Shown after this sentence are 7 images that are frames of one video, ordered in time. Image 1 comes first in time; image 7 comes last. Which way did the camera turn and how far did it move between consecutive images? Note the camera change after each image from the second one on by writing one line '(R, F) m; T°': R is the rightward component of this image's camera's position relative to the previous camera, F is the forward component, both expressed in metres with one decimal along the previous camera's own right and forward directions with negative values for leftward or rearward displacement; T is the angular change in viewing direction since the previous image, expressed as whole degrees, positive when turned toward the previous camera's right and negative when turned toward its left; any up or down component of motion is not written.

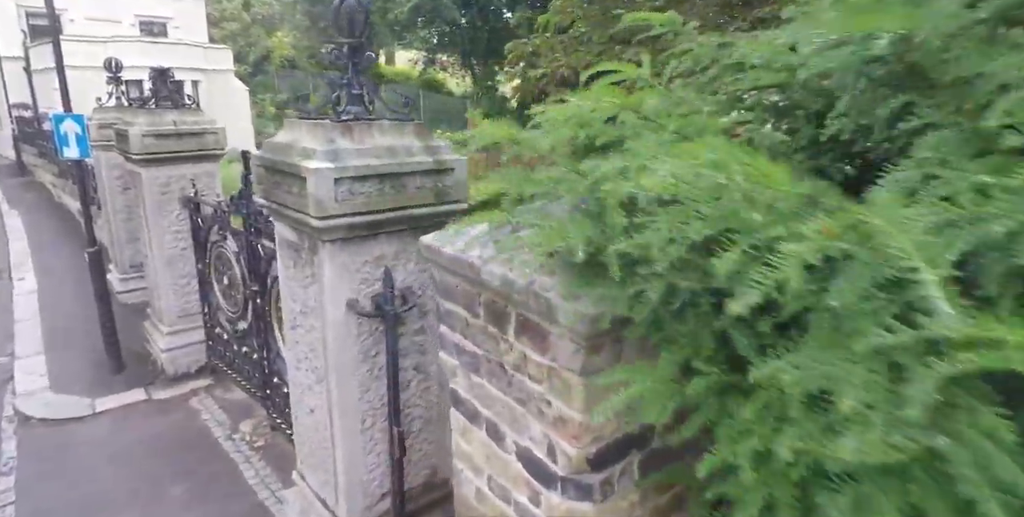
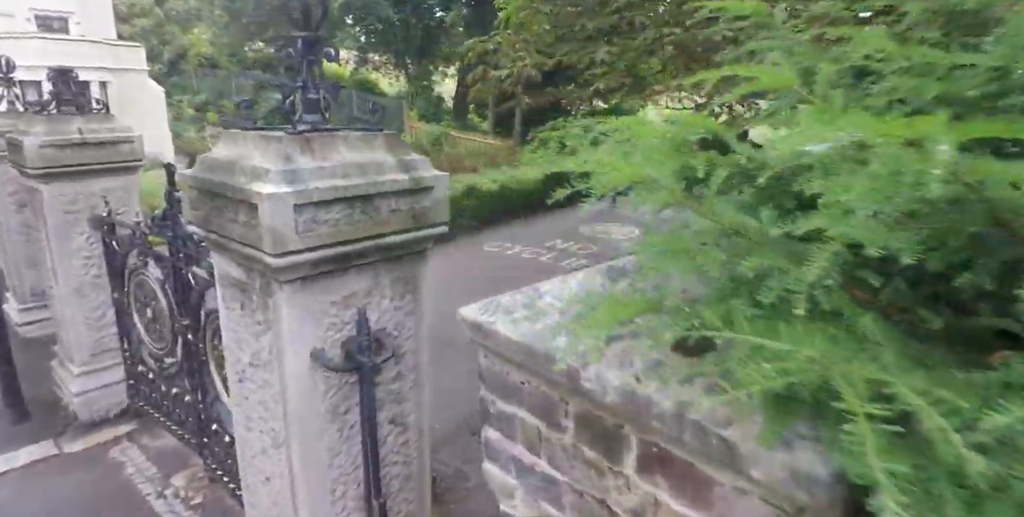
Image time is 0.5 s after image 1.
(-0.2, +0.4) m; +6°
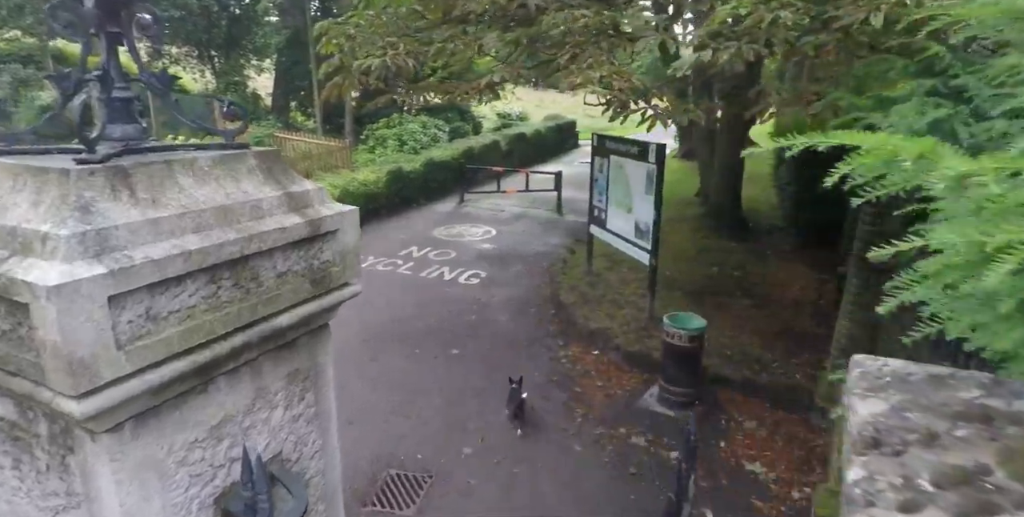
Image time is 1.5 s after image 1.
(-0.3, +0.8) m; +16°
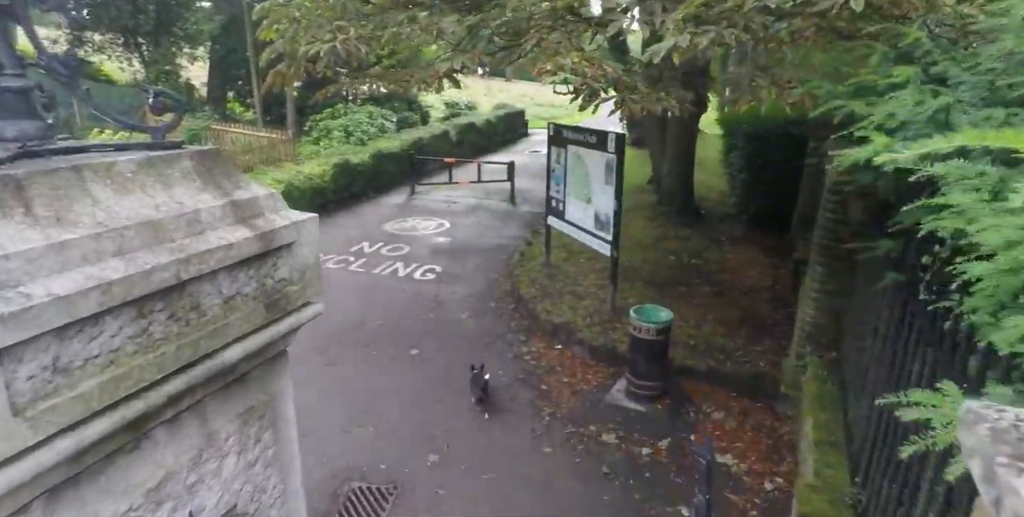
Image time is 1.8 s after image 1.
(-0.1, +0.2) m; +5°
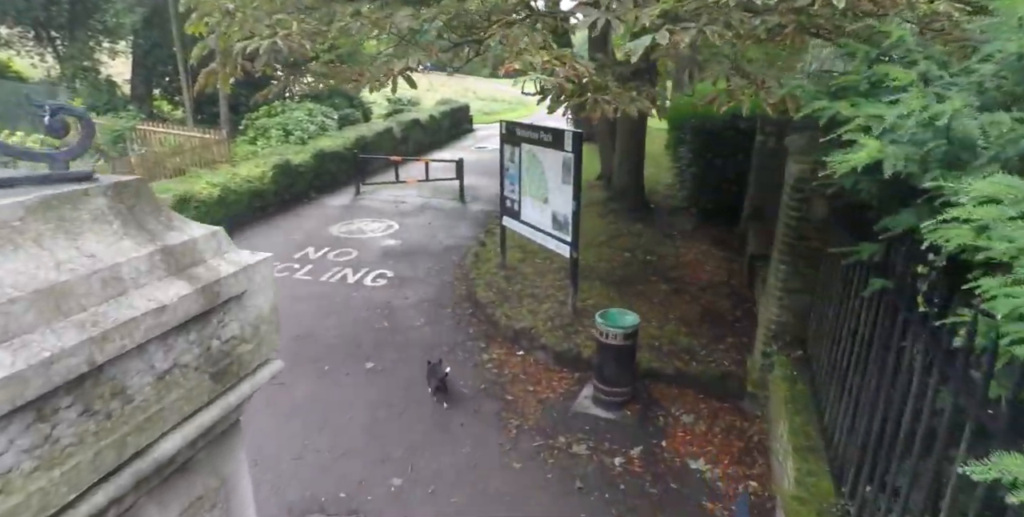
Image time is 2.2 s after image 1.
(-0.1, +0.2) m; +5°
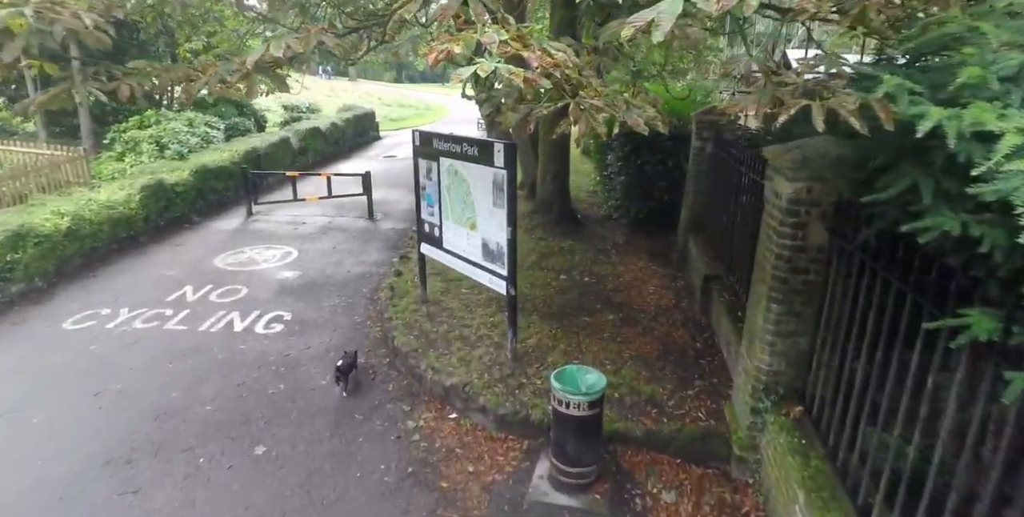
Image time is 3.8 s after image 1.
(-0.1, +1.1) m; +8°
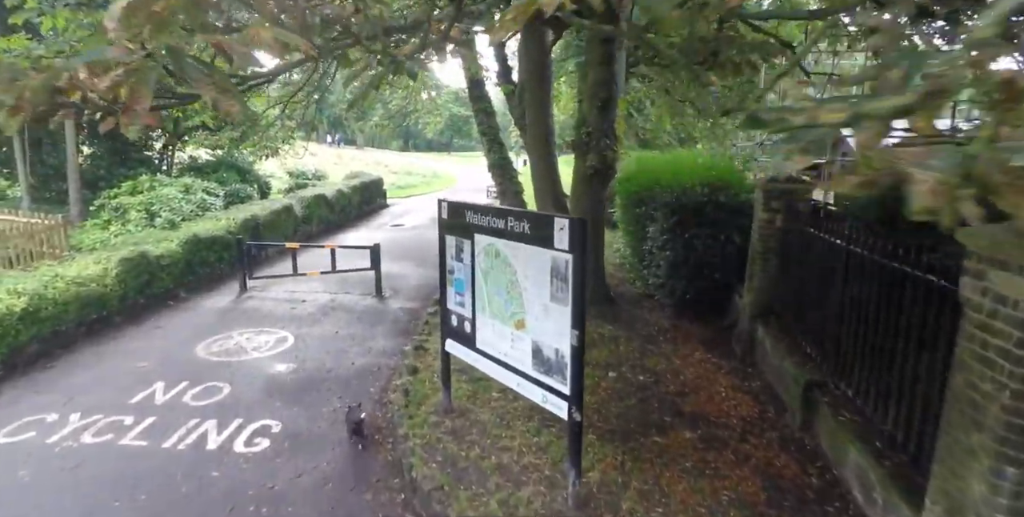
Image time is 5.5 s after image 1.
(-0.4, +1.2) m; 0°
